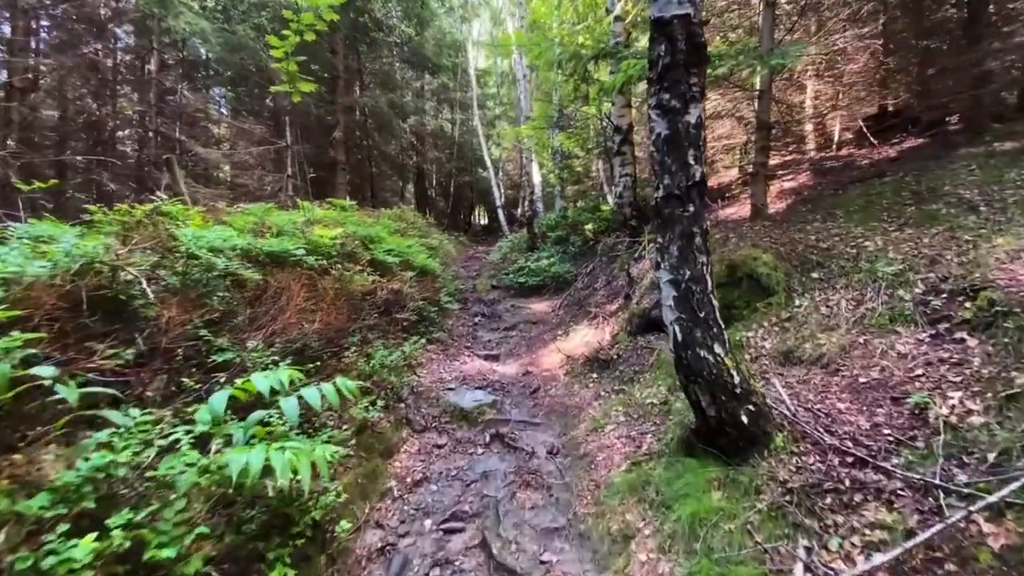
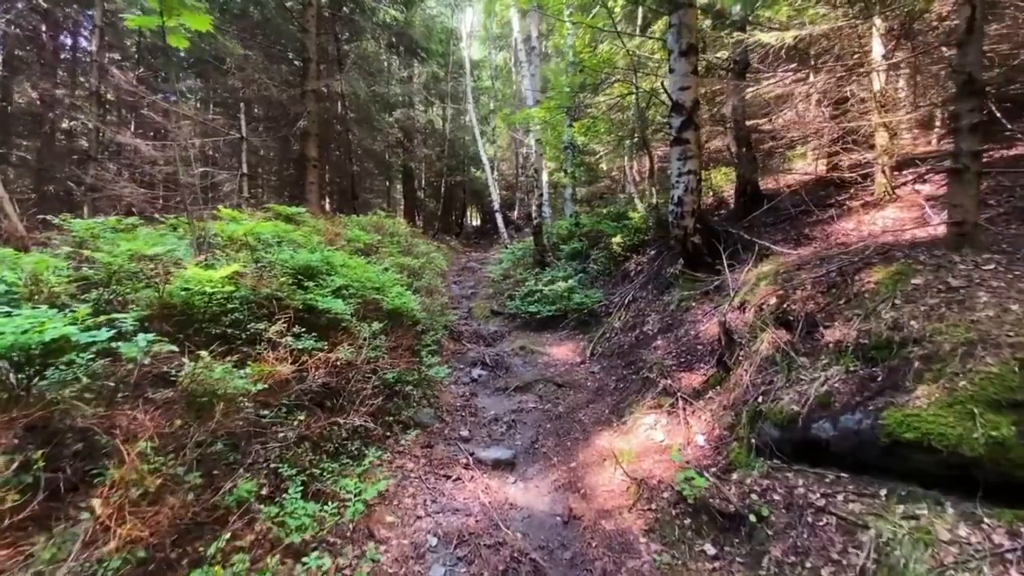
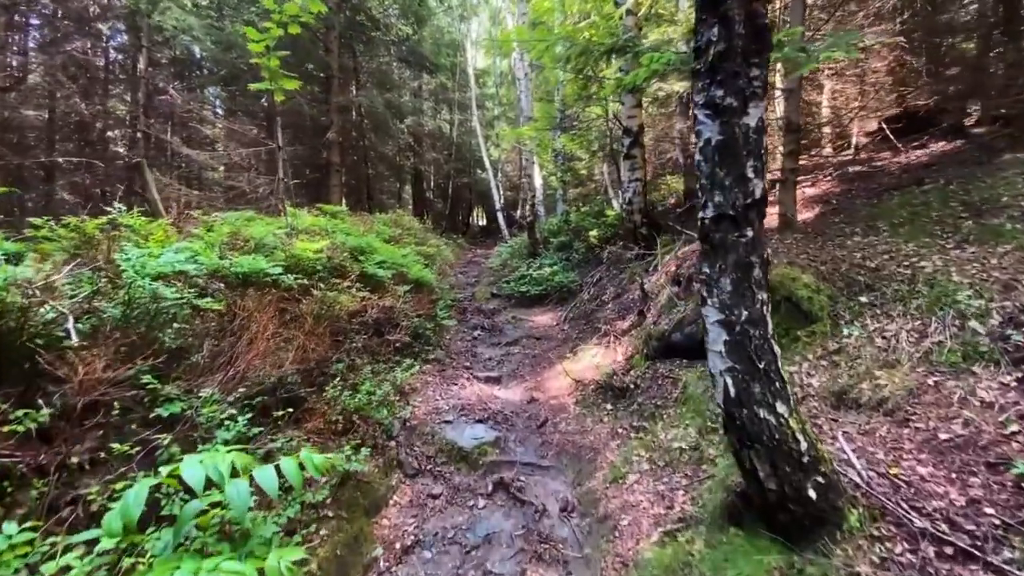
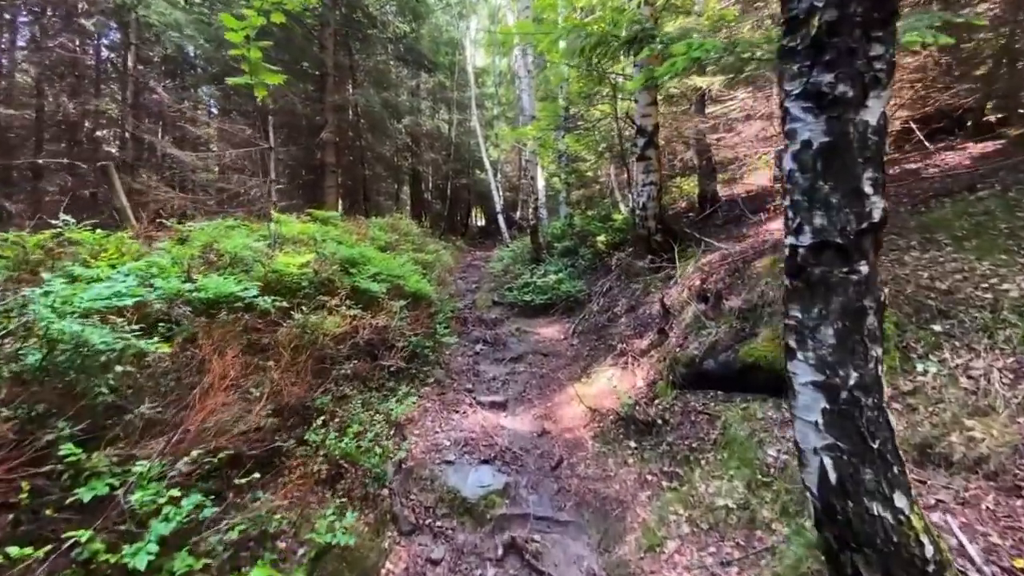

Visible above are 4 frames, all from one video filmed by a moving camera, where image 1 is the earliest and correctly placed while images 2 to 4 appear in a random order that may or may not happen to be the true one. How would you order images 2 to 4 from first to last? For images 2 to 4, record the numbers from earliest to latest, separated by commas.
3, 4, 2
